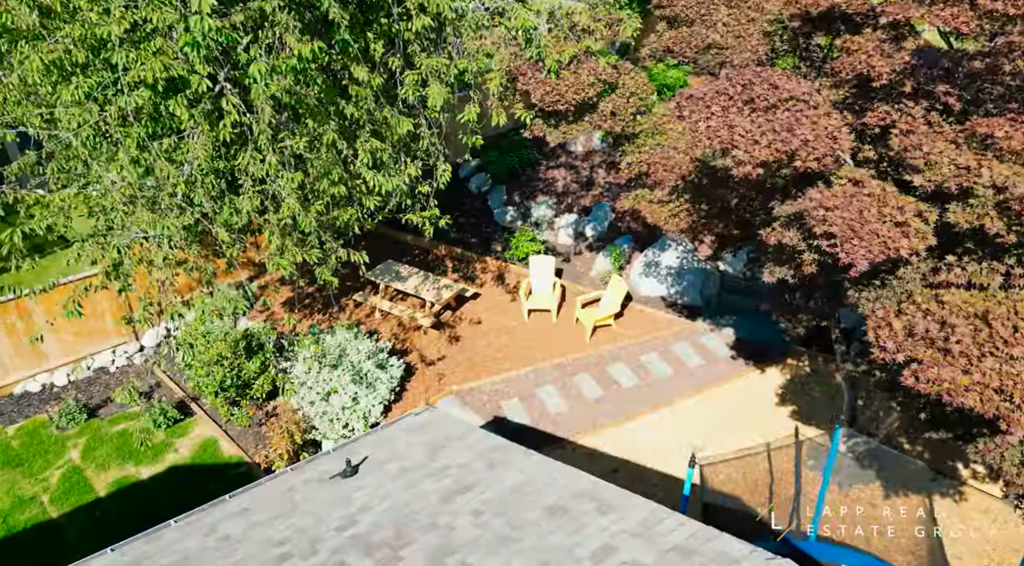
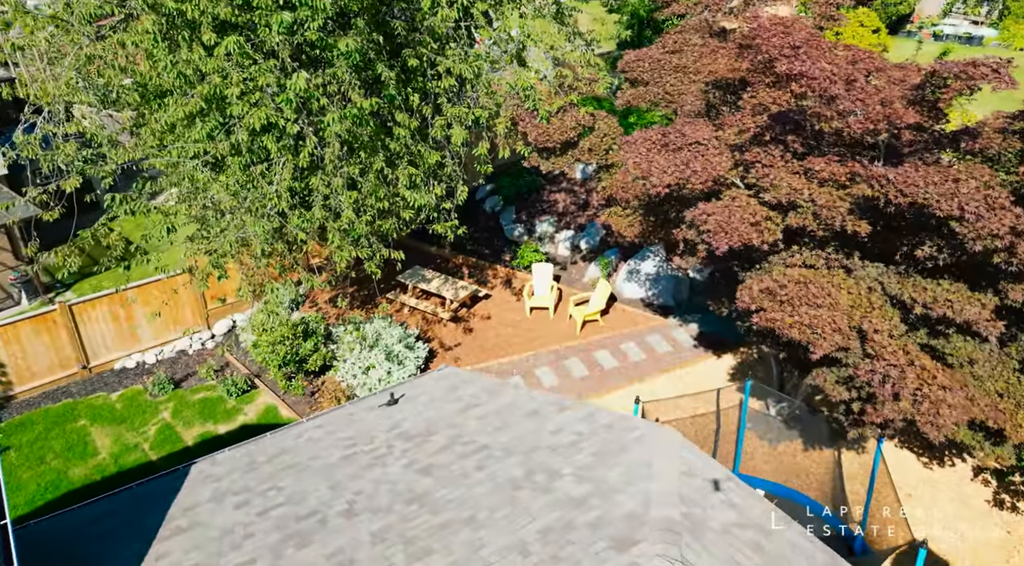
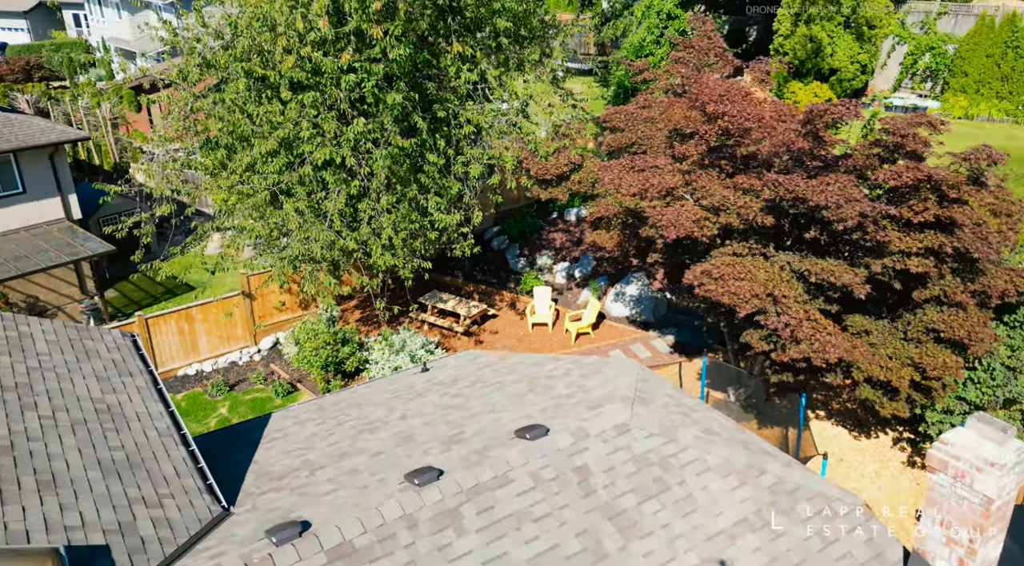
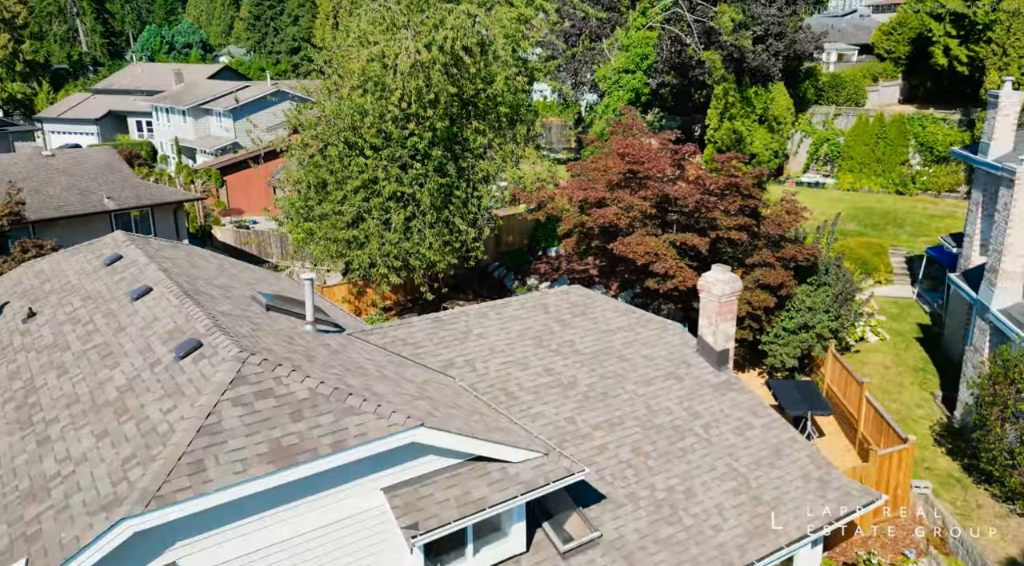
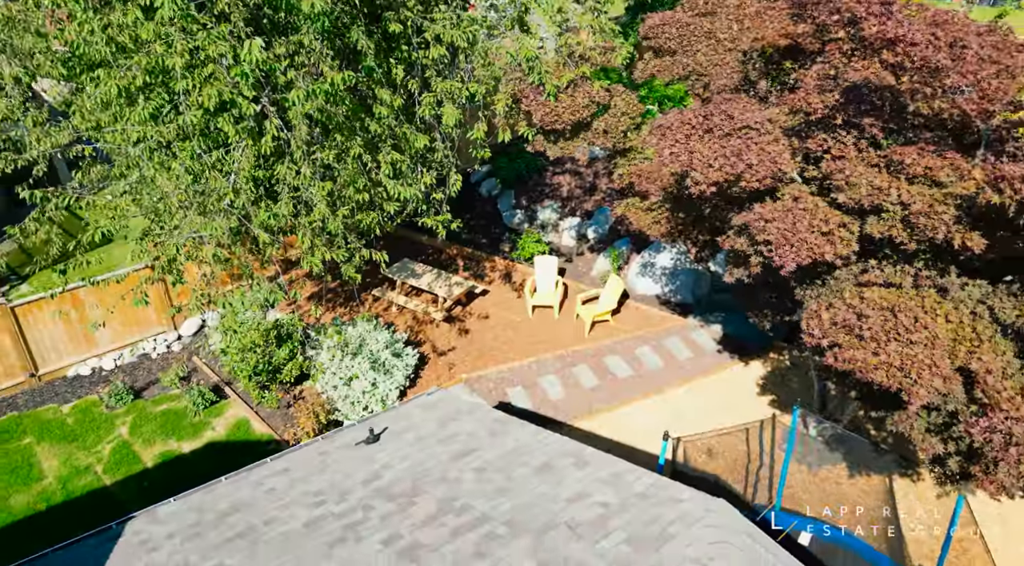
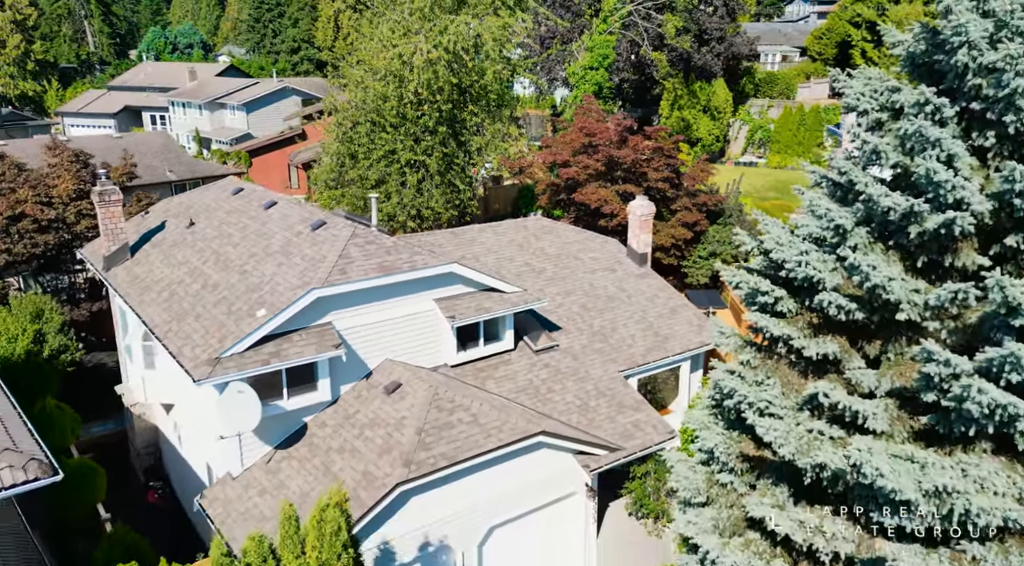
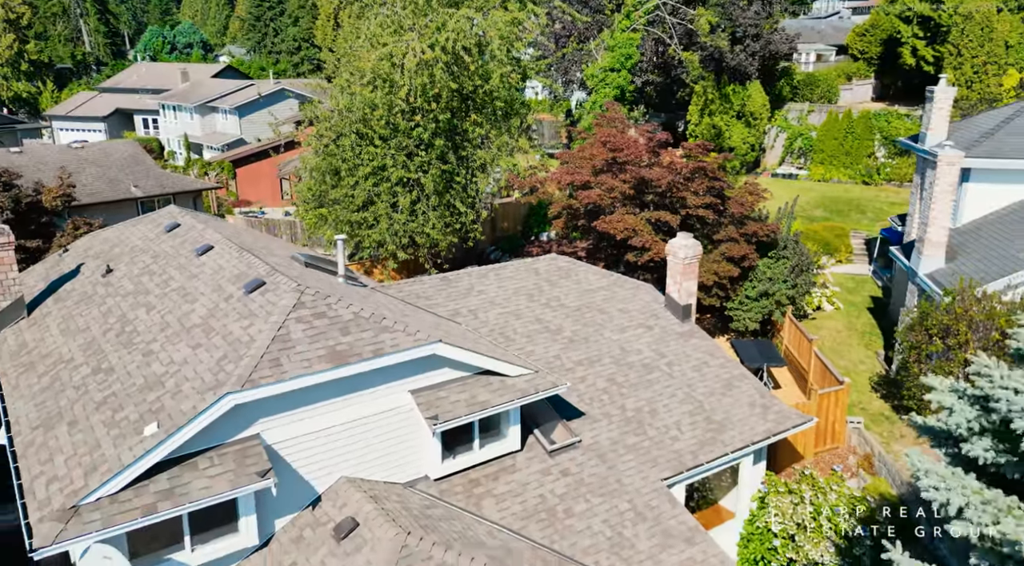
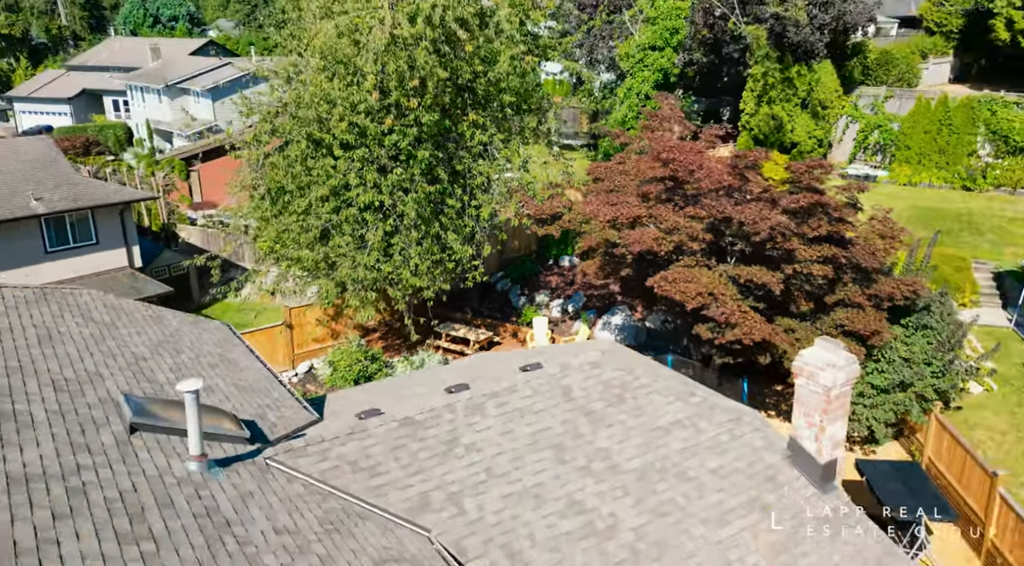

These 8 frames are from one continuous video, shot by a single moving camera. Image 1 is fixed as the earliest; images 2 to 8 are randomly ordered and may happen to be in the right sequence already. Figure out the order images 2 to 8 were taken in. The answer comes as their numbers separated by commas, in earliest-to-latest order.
5, 2, 3, 8, 4, 7, 6
